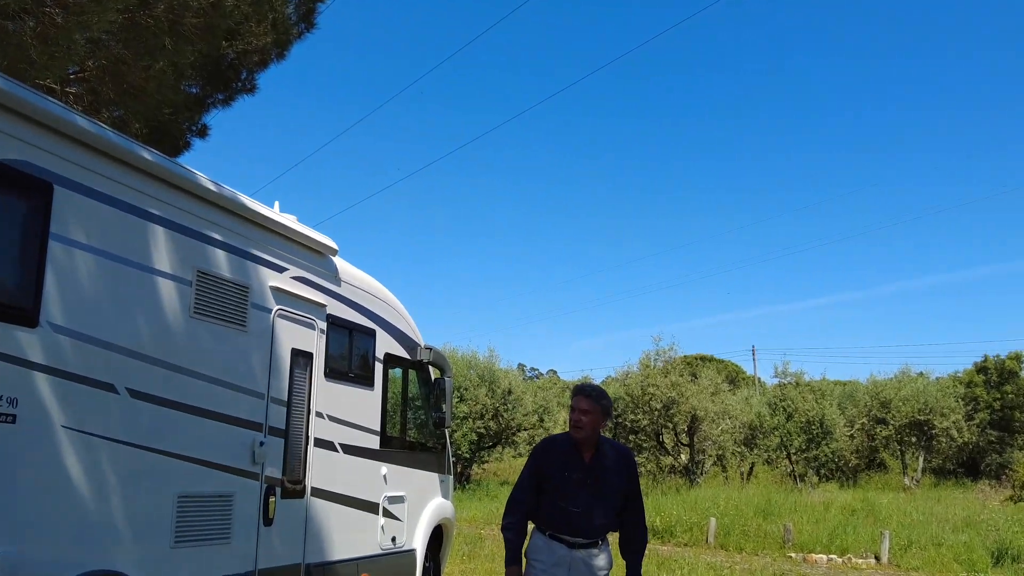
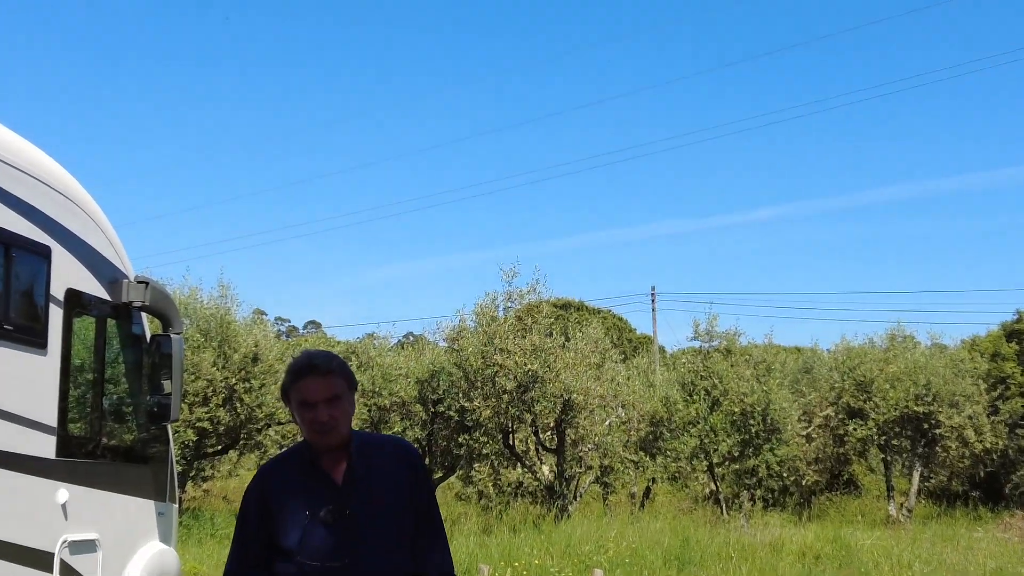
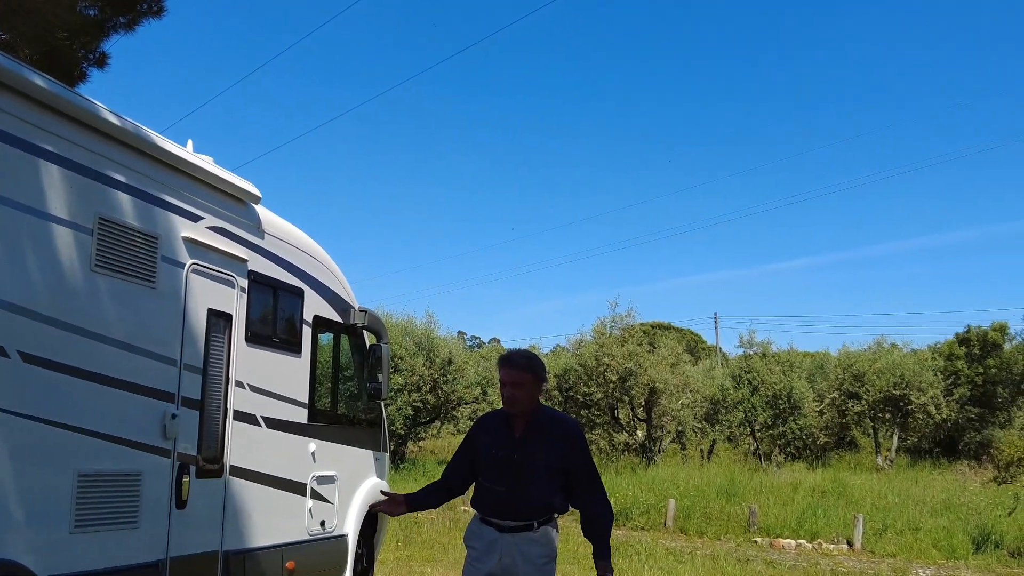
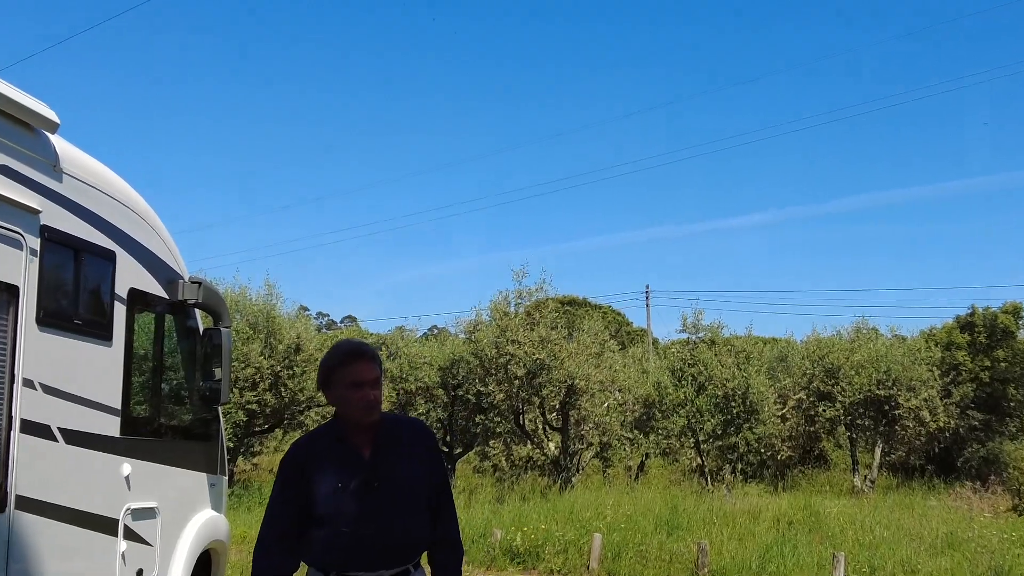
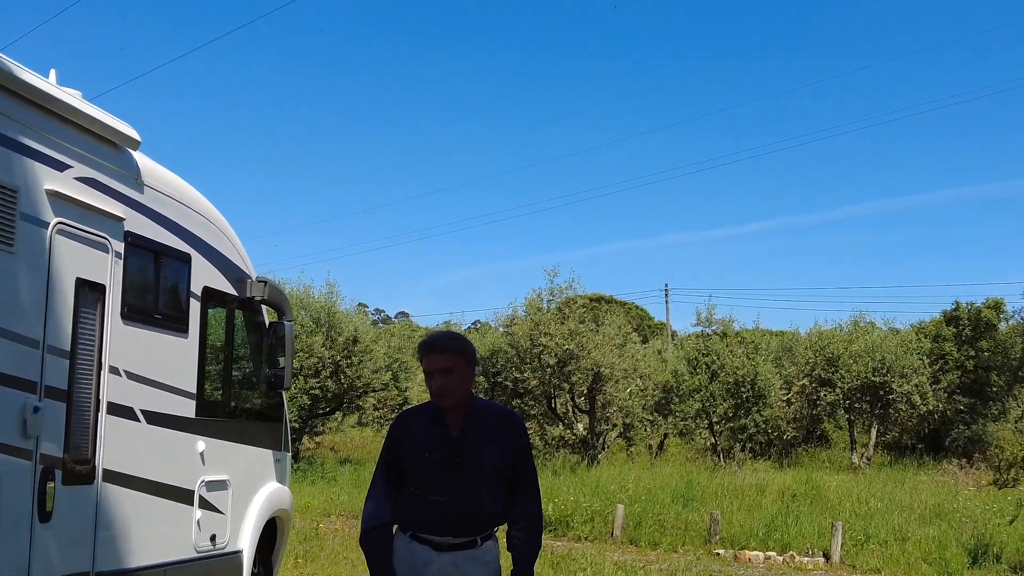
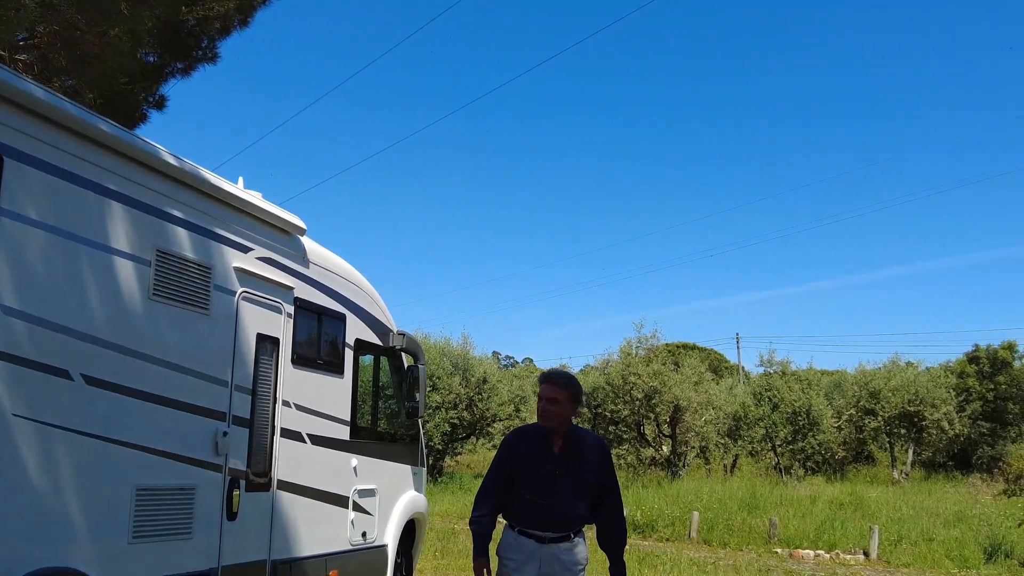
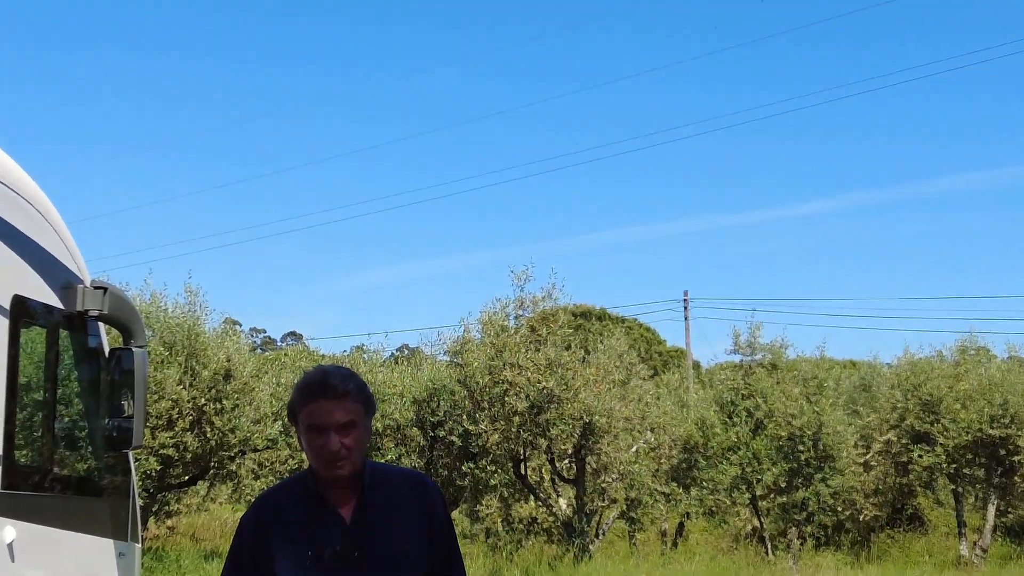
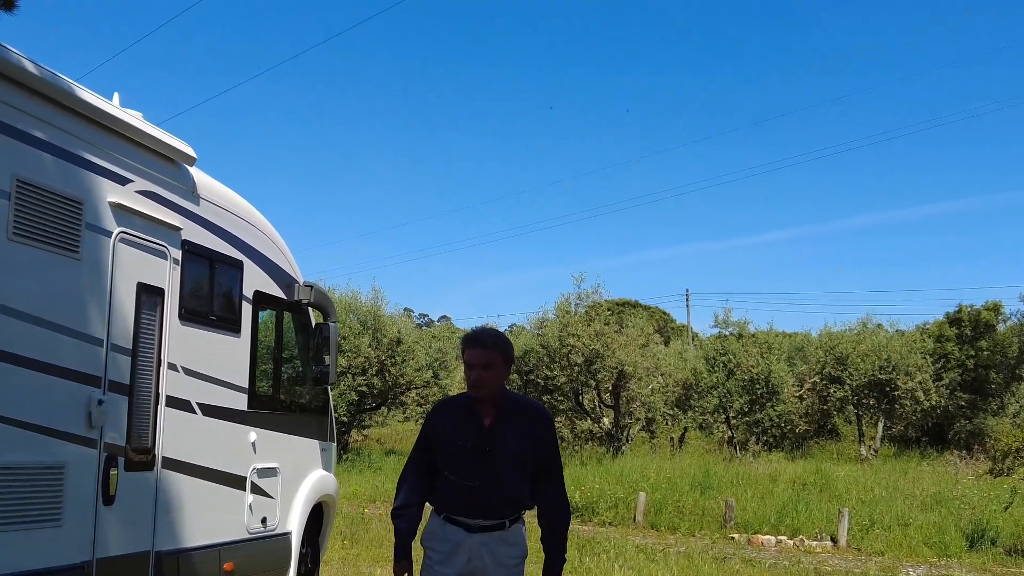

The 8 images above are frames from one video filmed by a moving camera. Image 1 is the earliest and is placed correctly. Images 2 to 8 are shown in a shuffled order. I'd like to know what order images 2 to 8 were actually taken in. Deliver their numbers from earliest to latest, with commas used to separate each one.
6, 3, 8, 5, 4, 2, 7
